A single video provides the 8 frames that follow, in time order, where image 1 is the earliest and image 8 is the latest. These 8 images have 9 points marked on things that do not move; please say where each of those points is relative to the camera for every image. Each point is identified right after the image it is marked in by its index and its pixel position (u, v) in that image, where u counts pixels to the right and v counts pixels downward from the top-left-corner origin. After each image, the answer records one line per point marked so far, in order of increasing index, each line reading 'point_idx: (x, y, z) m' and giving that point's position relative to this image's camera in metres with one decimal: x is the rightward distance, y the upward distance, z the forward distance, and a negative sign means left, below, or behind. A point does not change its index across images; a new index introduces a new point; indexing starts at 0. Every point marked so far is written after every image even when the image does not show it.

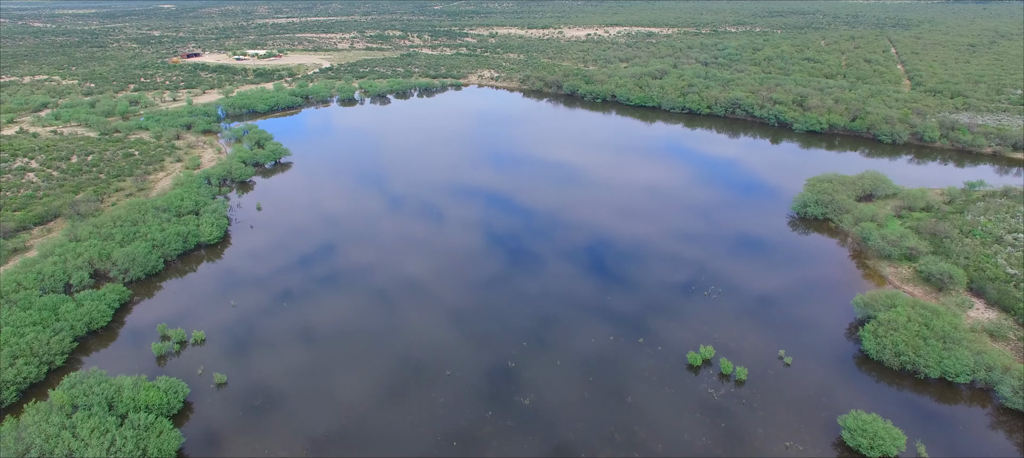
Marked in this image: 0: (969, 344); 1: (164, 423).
0: (+18.8, -4.8, +19.9) m
1: (-14.5, -7.5, +19.1) m
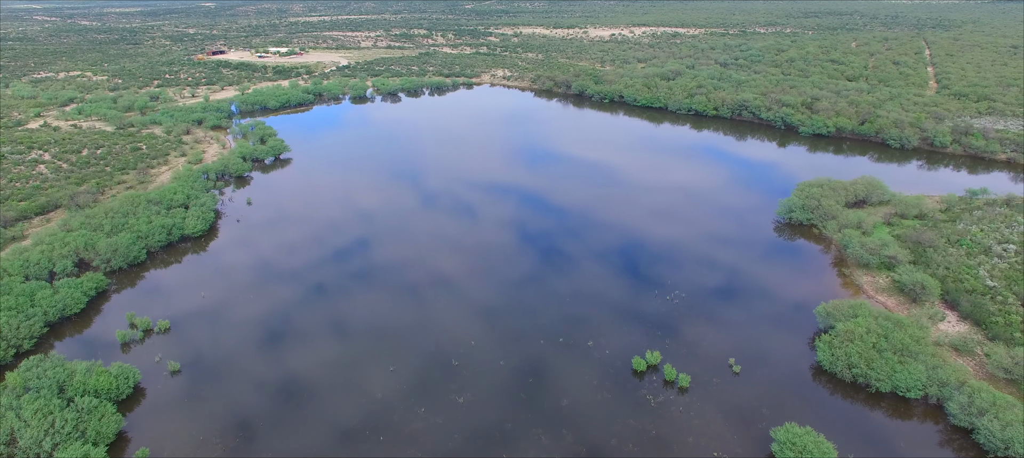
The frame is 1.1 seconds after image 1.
0: (+16.4, -5.1, +19.1) m
1: (-17.0, -7.2, +19.5) m
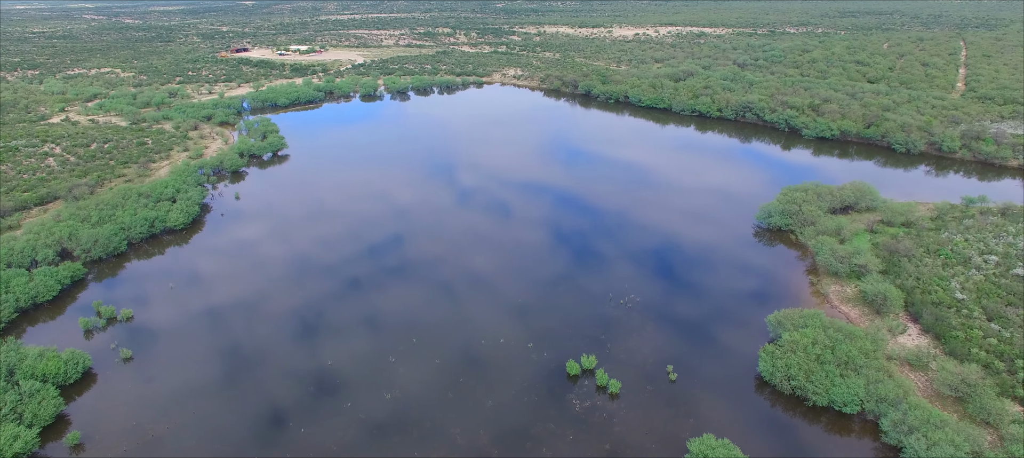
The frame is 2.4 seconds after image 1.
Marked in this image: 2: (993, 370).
0: (+13.6, -5.4, +18.3) m
1: (-19.8, -6.9, +20.0) m
2: (+18.6, -5.5, +18.5) m
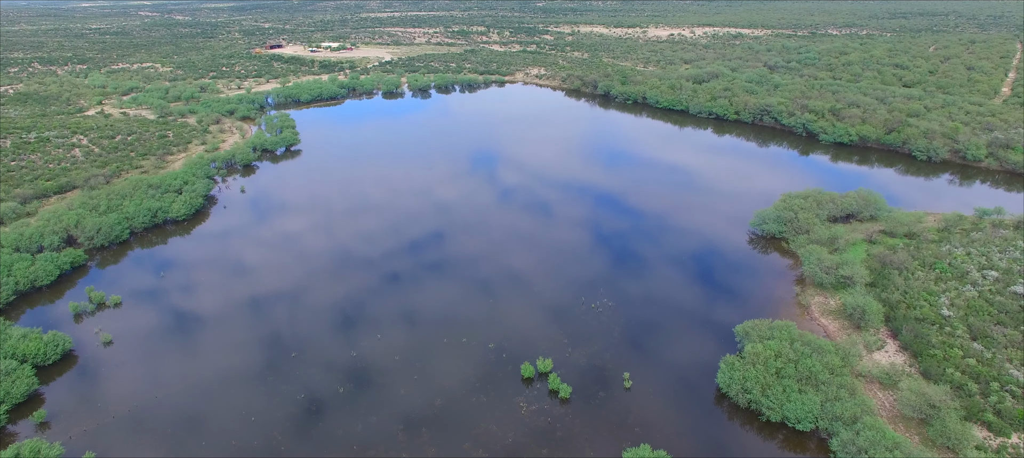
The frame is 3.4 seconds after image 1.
0: (+11.6, -5.8, +17.5) m
1: (-21.7, -6.3, +21.0) m
2: (+16.7, -6.0, +17.5) m
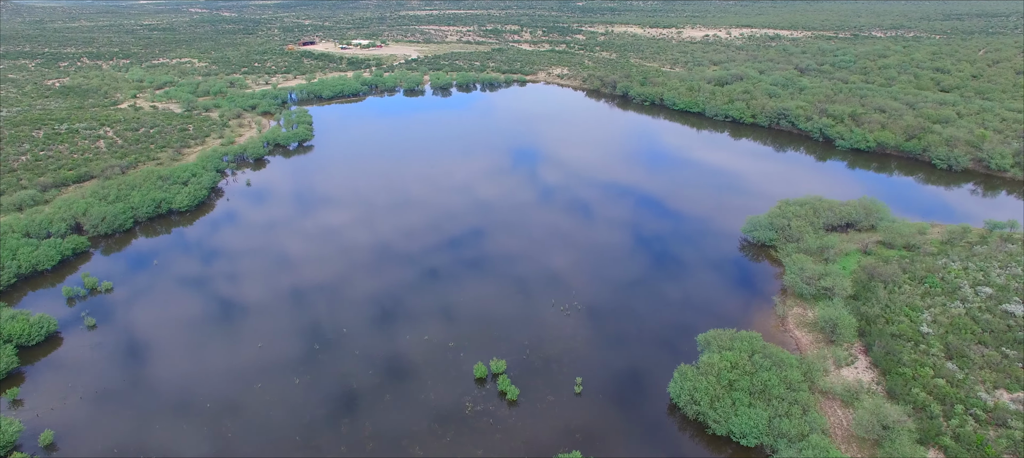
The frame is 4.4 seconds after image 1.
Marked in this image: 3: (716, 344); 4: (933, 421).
0: (+9.5, -6.1, +17.0) m
1: (-23.5, -5.7, +22.1) m
2: (+14.6, -6.4, +16.7) m
3: (+8.4, -4.8, +19.8) m
4: (+14.4, -6.5, +16.3) m
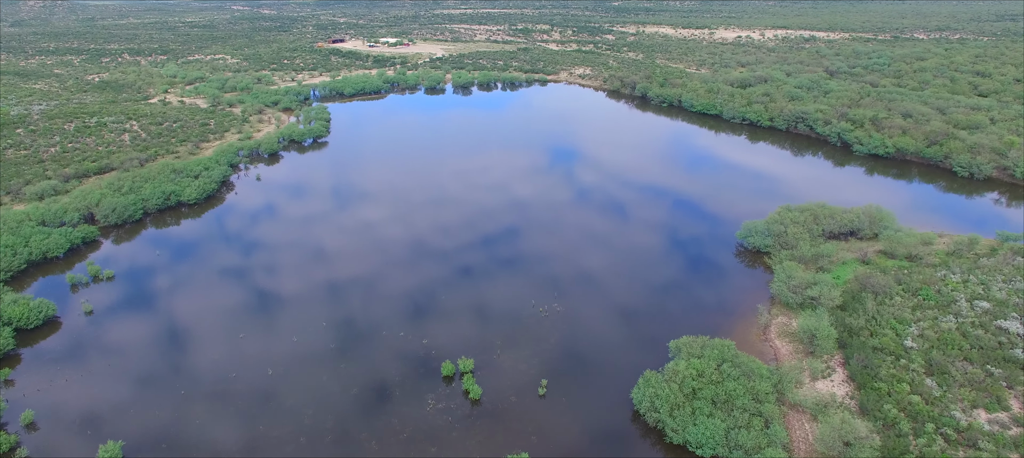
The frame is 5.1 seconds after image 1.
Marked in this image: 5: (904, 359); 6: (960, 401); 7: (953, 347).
0: (+8.0, -6.4, +16.6) m
1: (-24.8, -5.1, +23.3) m
2: (+13.0, -6.8, +16.1) m
3: (+7.1, -5.0, +19.5) m
4: (+12.8, -6.9, +15.7) m
5: (+15.9, -5.2, +19.3) m
6: (+16.0, -6.2, +17.1) m
7: (+18.1, -4.8, +19.7) m
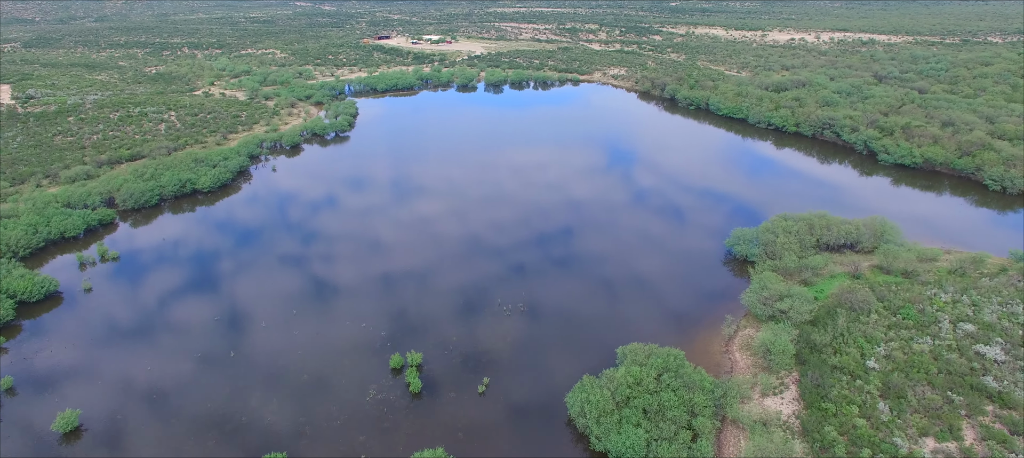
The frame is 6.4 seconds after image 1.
0: (+5.5, -6.6, +16.3) m
1: (-26.6, -4.0, +25.4) m
2: (+10.4, -7.3, +15.4) m
3: (+4.8, -5.2, +19.2) m
4: (+10.1, -7.3, +15.1) m
5: (+13.5, -5.8, +18.5) m
6: (+13.5, -6.7, +16.2) m
7: (+15.8, -5.5, +18.6) m
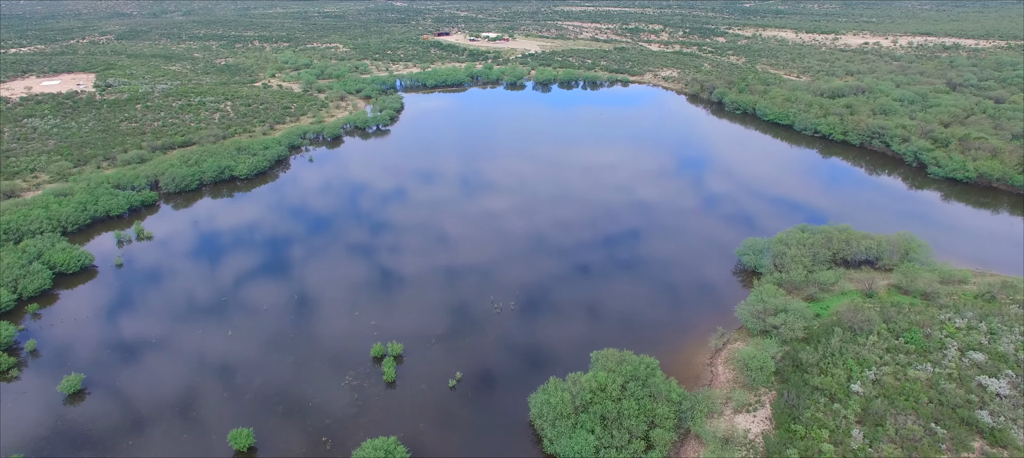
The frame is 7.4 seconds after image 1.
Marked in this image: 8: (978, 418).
0: (+3.9, -6.8, +16.2) m
1: (-27.1, -2.7, +28.2) m
2: (+8.7, -7.7, +14.9) m
3: (+3.6, -5.4, +19.2) m
4: (+8.4, -7.8, +14.5) m
5: (+12.2, -6.4, +17.6) m
6: (+11.9, -7.3, +15.4) m
7: (+14.5, -6.2, +17.5) m
8: (+16.2, -6.5, +16.5) m
